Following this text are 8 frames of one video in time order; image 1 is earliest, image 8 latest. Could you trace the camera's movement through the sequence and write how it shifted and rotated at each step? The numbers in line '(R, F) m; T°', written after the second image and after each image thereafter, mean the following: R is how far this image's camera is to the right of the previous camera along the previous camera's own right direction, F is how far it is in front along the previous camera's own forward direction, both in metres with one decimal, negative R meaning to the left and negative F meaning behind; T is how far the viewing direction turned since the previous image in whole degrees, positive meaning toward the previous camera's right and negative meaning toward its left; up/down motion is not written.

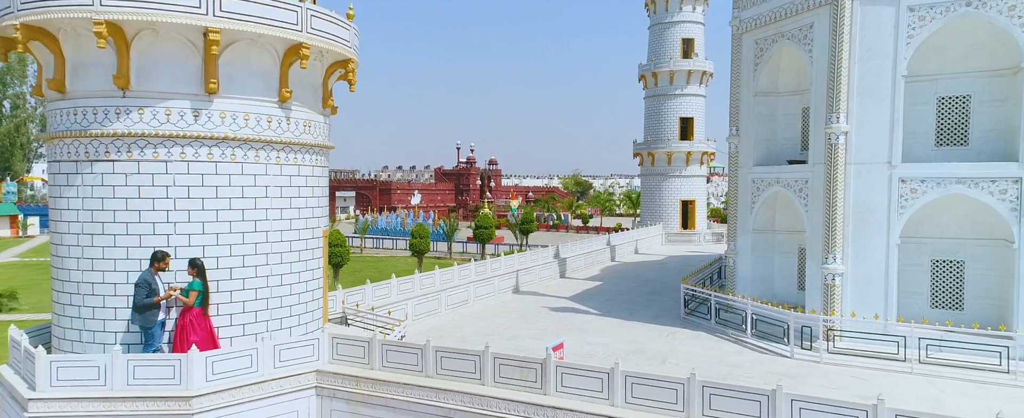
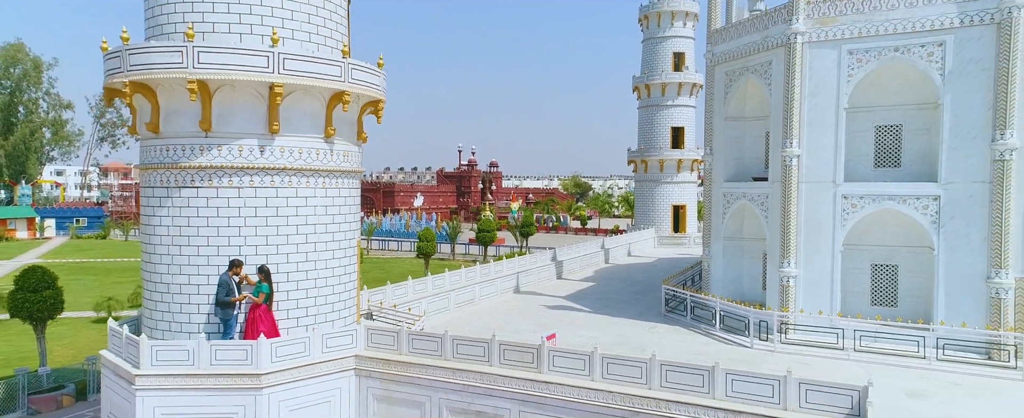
(0.0, -1.6) m; 0°
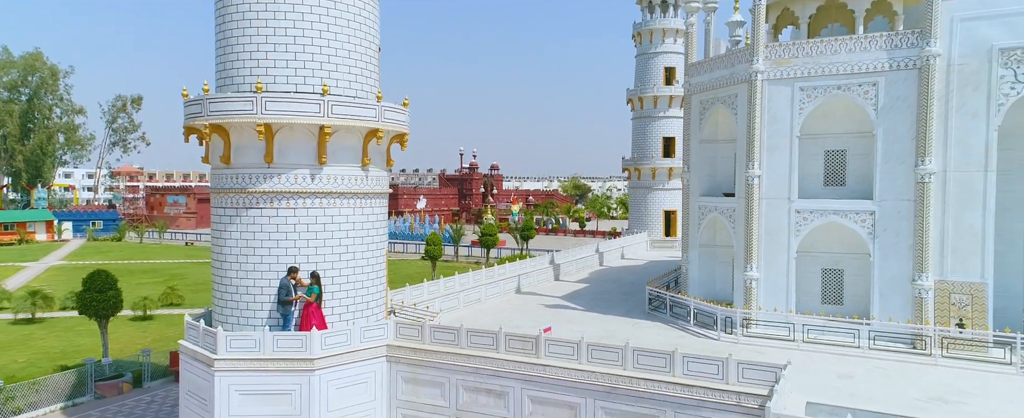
(0.0, -1.8) m; 0°
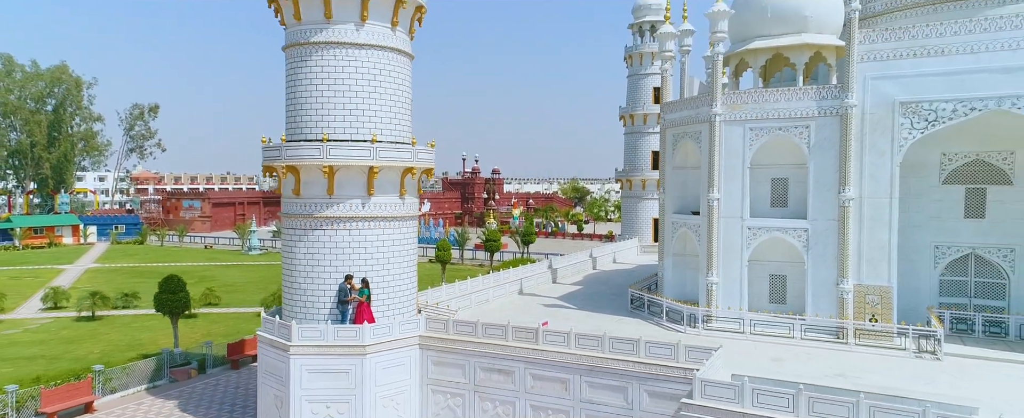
(-0.1, -2.8) m; 0°
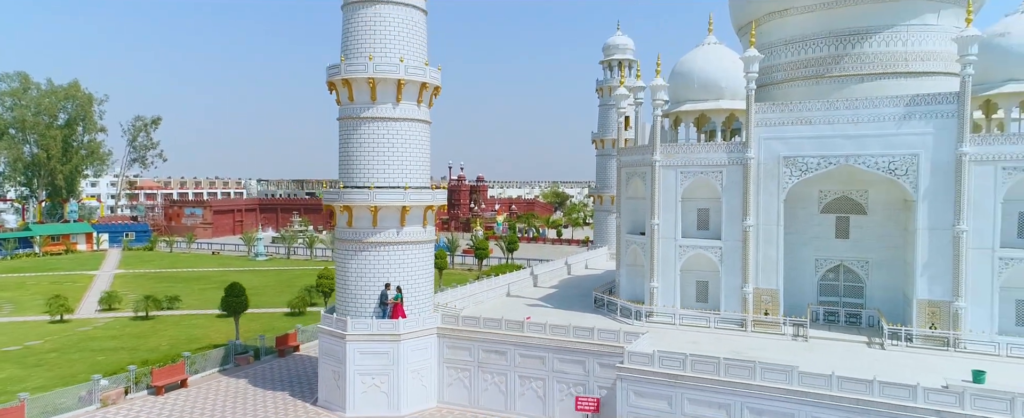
(-0.3, -4.9) m; +2°
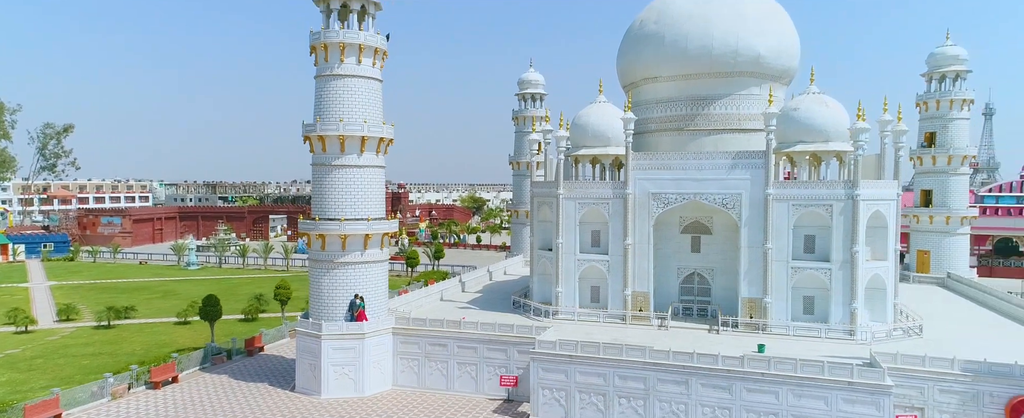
(-0.8, -5.3) m; +7°
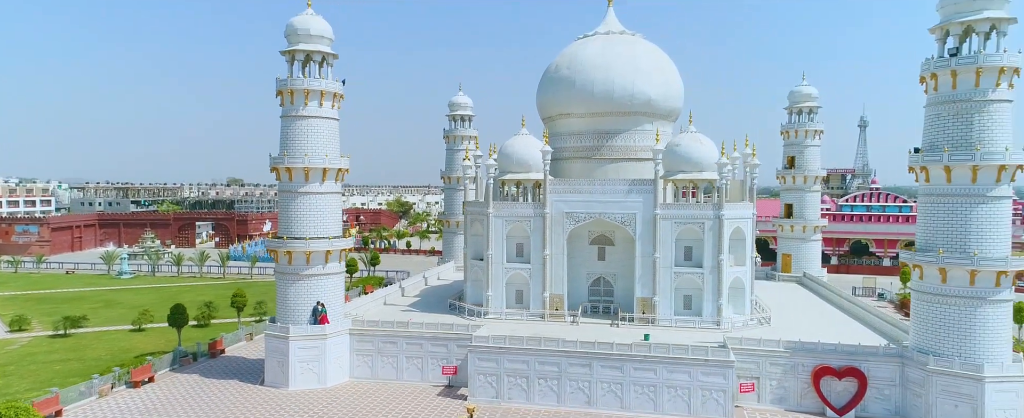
(-0.7, -4.6) m; +7°
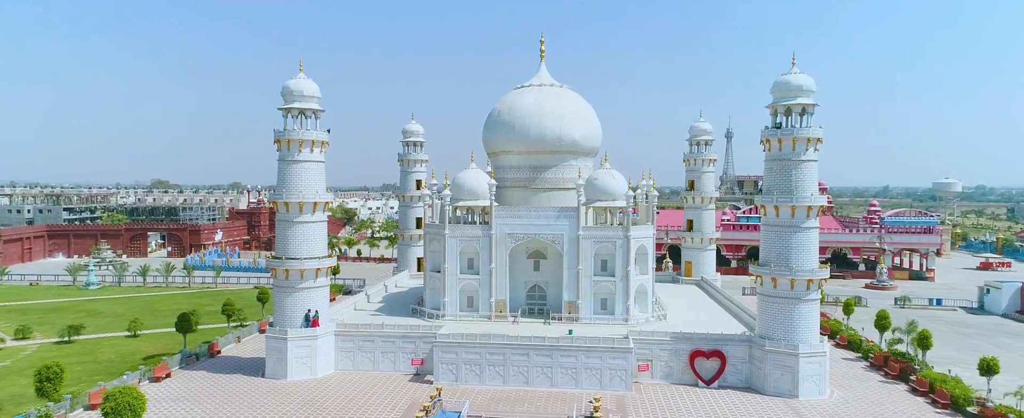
(-0.8, -6.8) m; +5°
